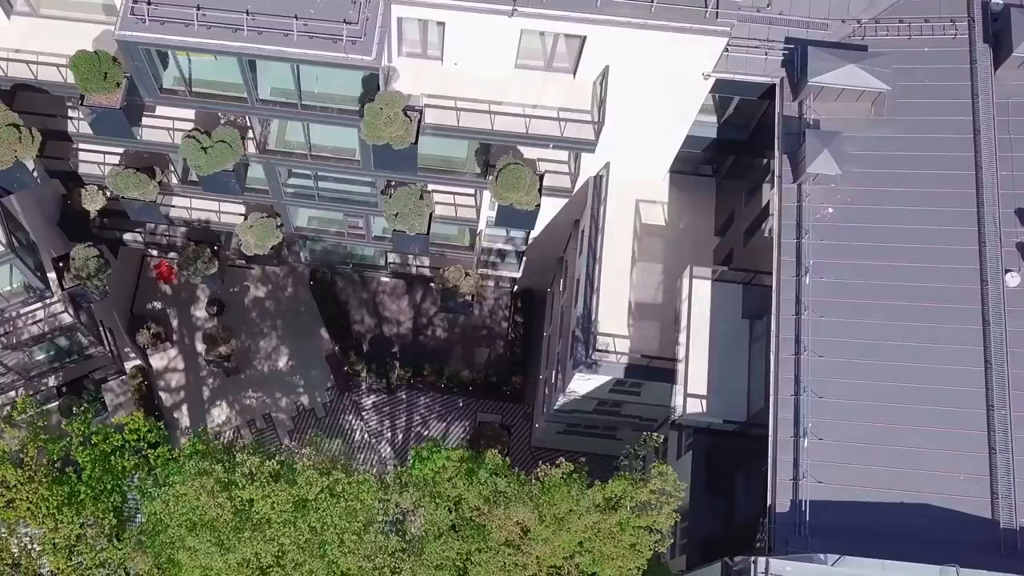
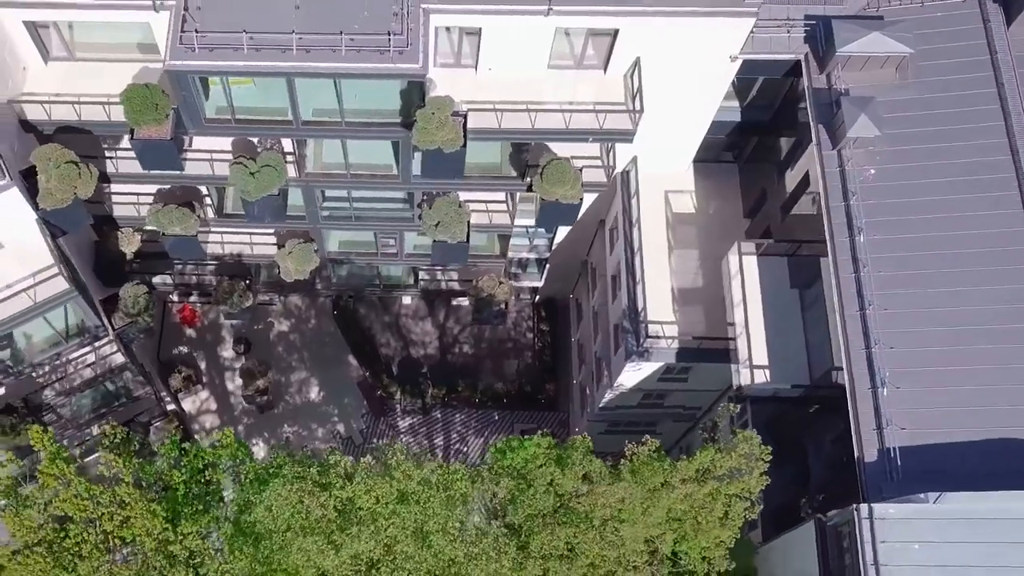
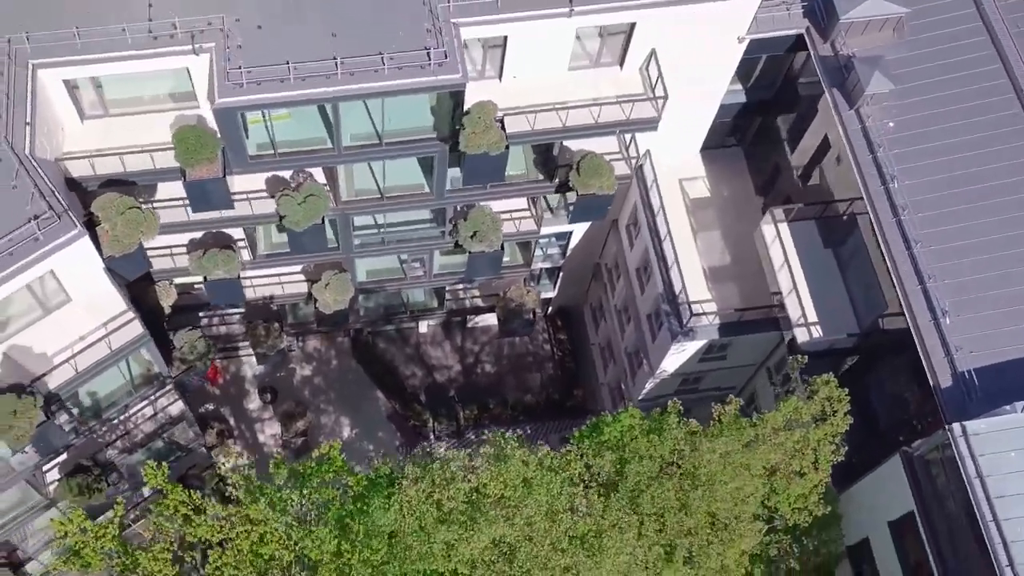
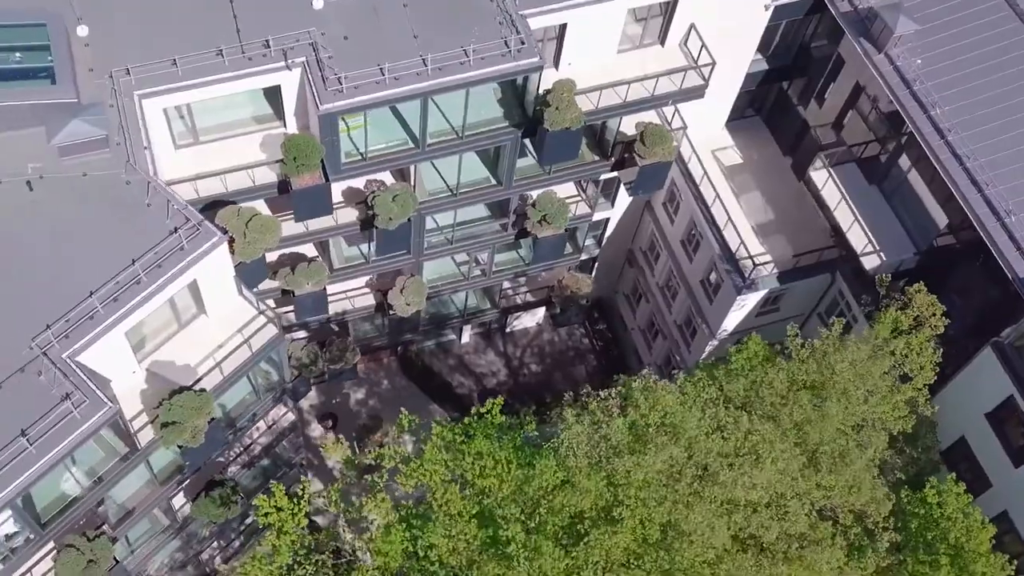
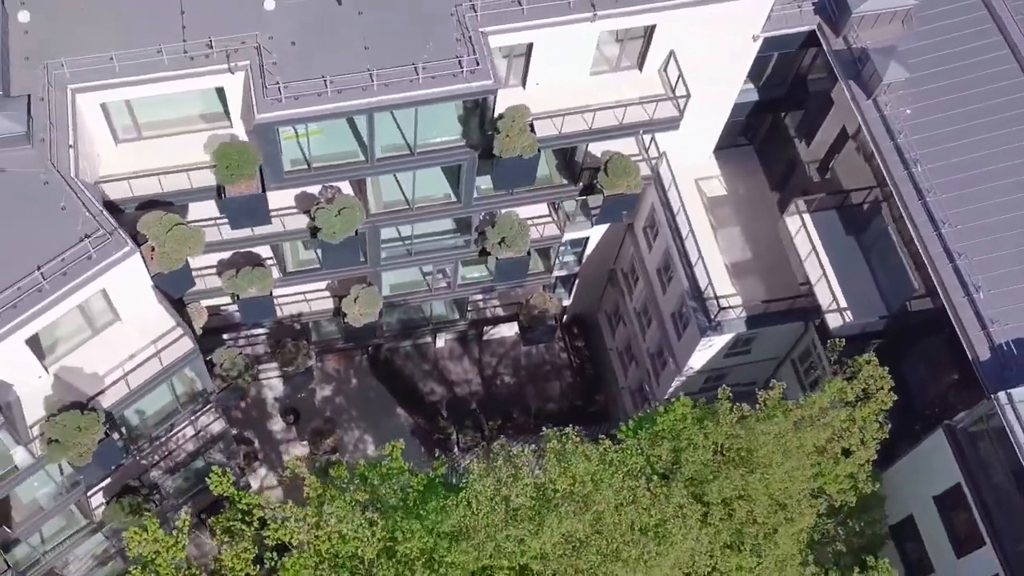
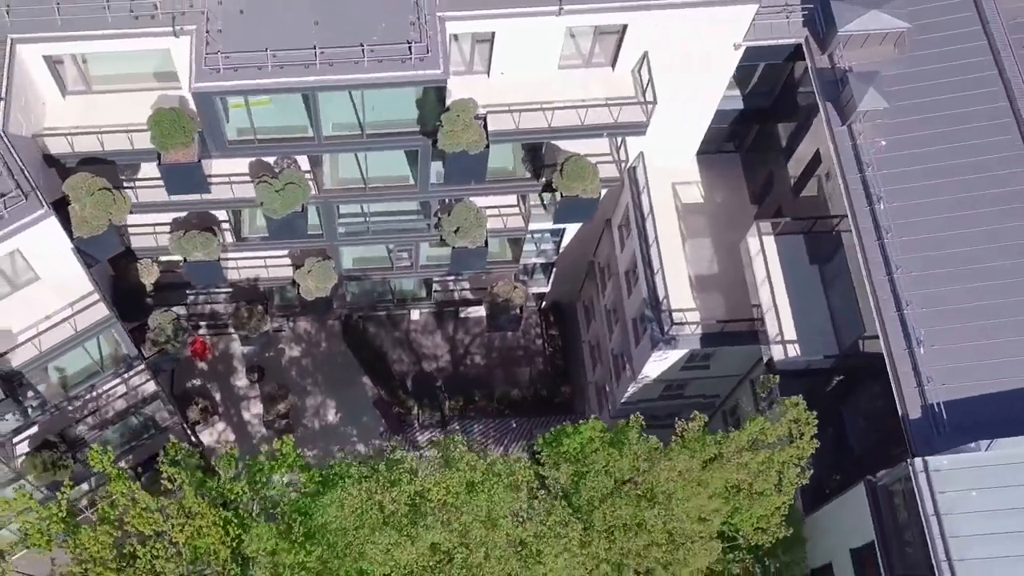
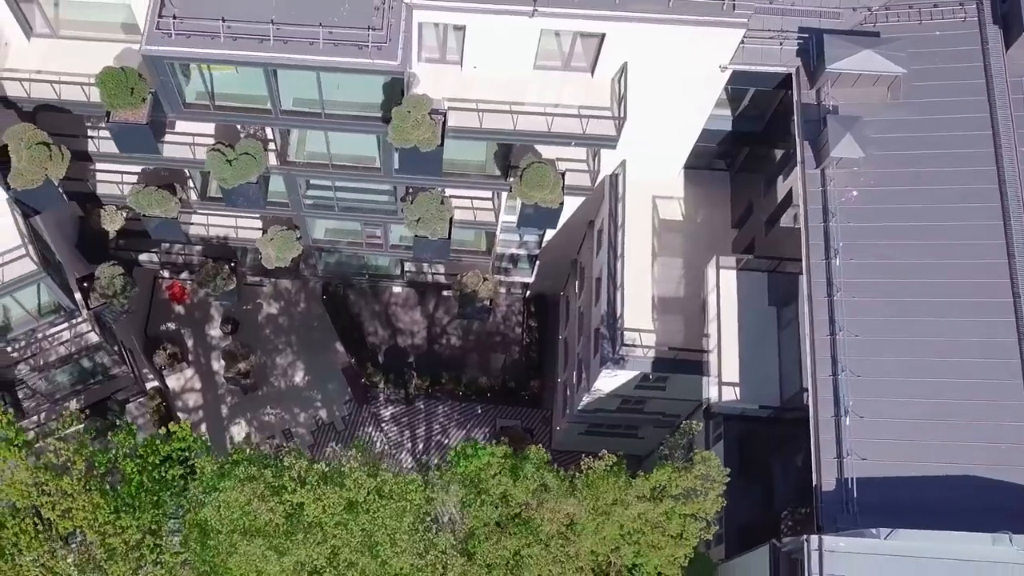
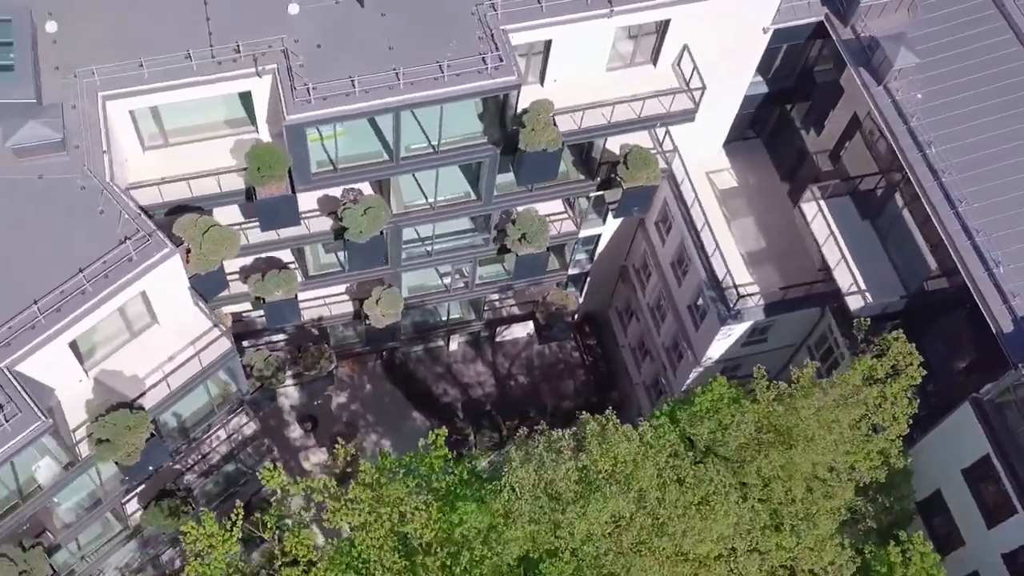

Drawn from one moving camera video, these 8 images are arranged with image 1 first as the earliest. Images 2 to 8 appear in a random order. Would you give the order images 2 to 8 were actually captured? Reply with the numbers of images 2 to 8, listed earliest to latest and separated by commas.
7, 2, 6, 3, 5, 8, 4
